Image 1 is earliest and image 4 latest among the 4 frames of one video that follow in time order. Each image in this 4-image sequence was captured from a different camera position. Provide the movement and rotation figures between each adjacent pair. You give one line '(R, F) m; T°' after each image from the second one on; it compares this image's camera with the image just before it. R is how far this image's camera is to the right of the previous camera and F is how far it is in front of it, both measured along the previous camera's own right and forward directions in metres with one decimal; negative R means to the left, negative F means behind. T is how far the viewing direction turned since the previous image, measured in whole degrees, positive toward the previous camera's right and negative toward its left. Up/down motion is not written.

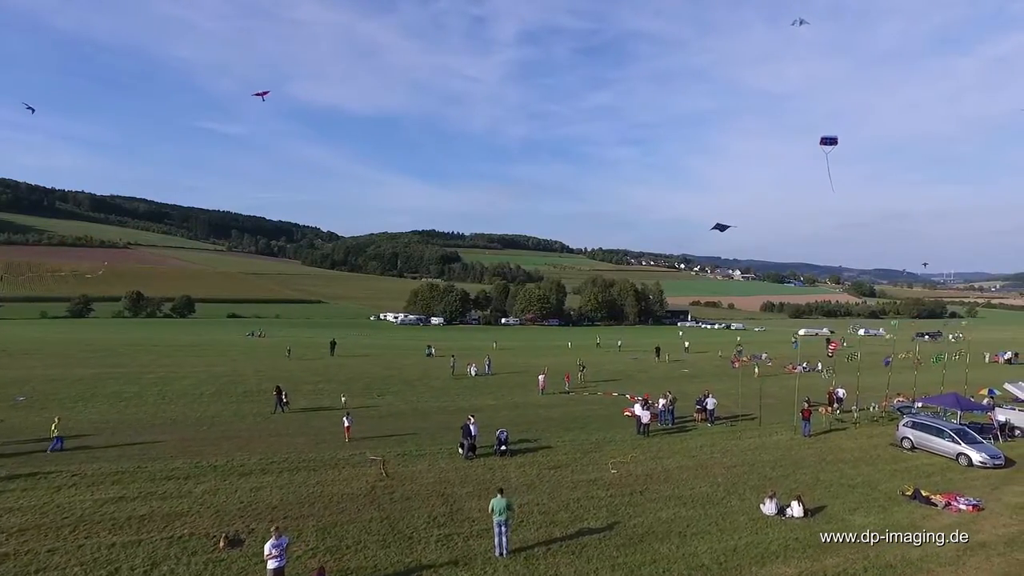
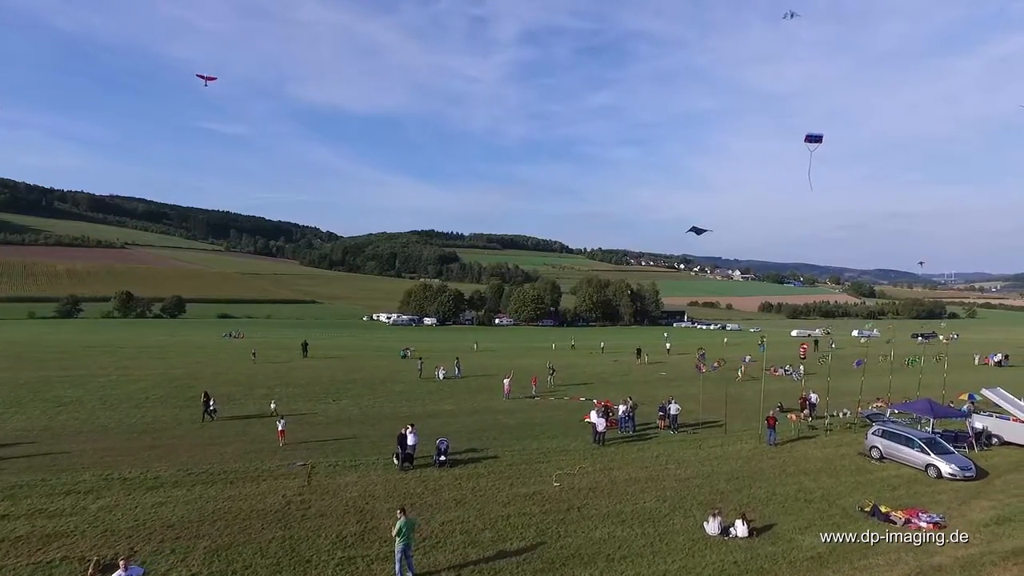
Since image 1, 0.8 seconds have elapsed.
(+2.3, +1.4) m; 0°
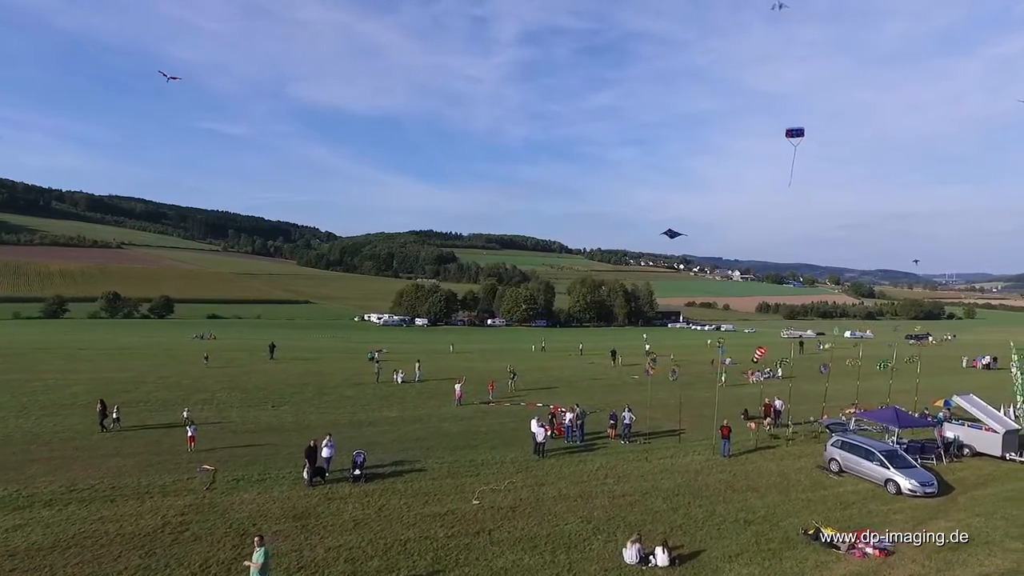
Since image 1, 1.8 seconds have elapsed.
(+2.8, +1.8) m; 0°
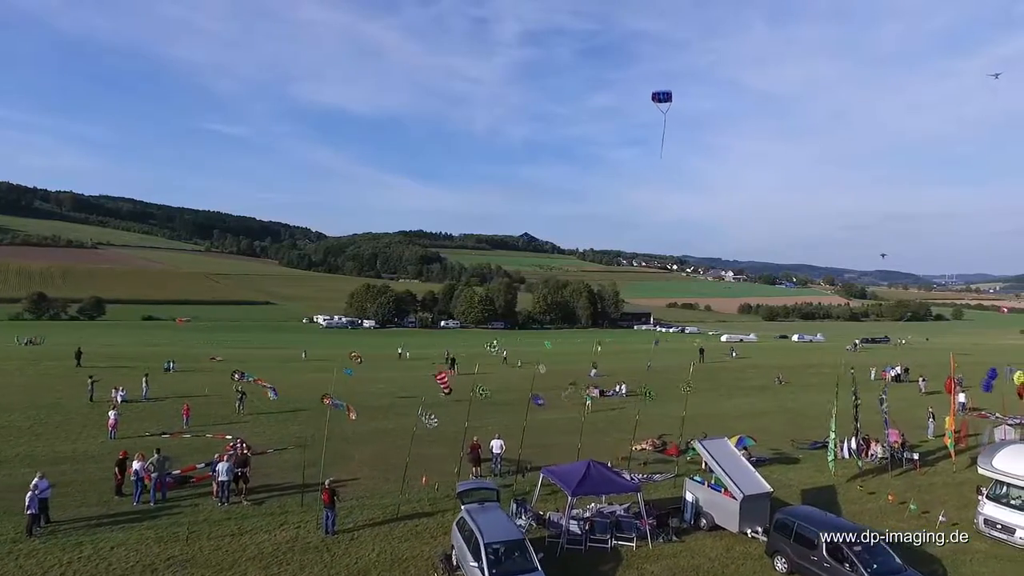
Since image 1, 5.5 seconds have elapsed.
(+14.6, +8.2) m; 0°
